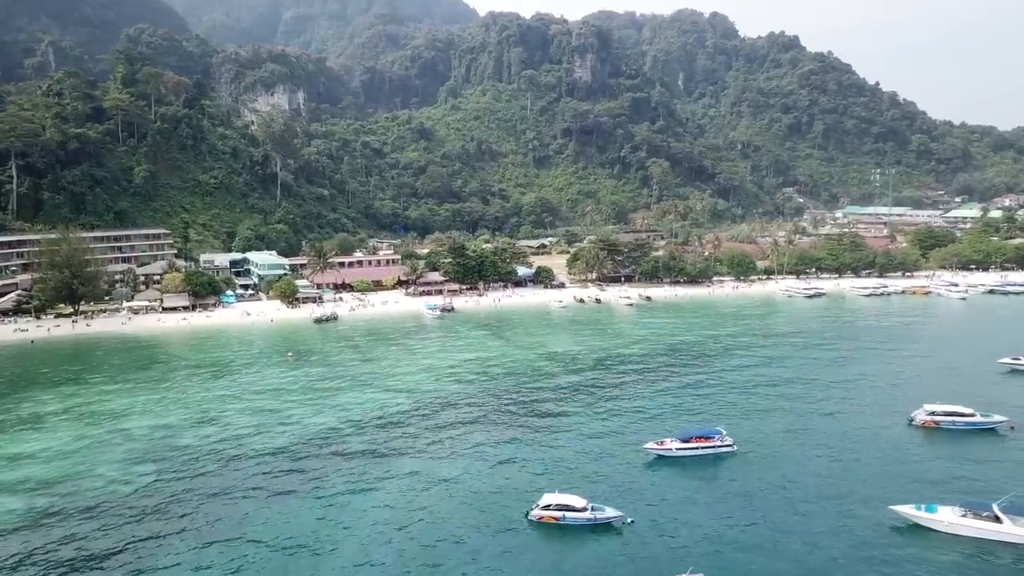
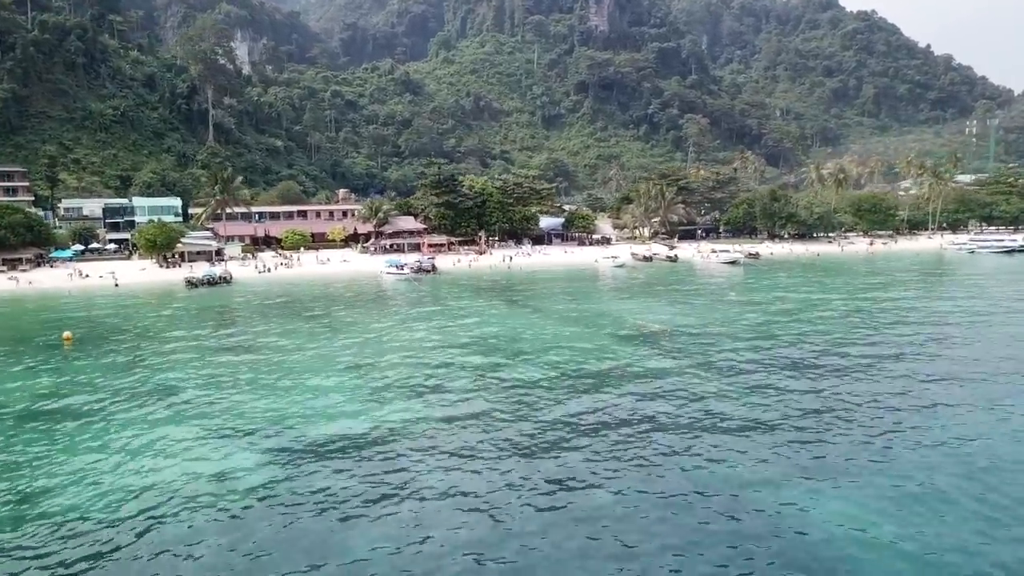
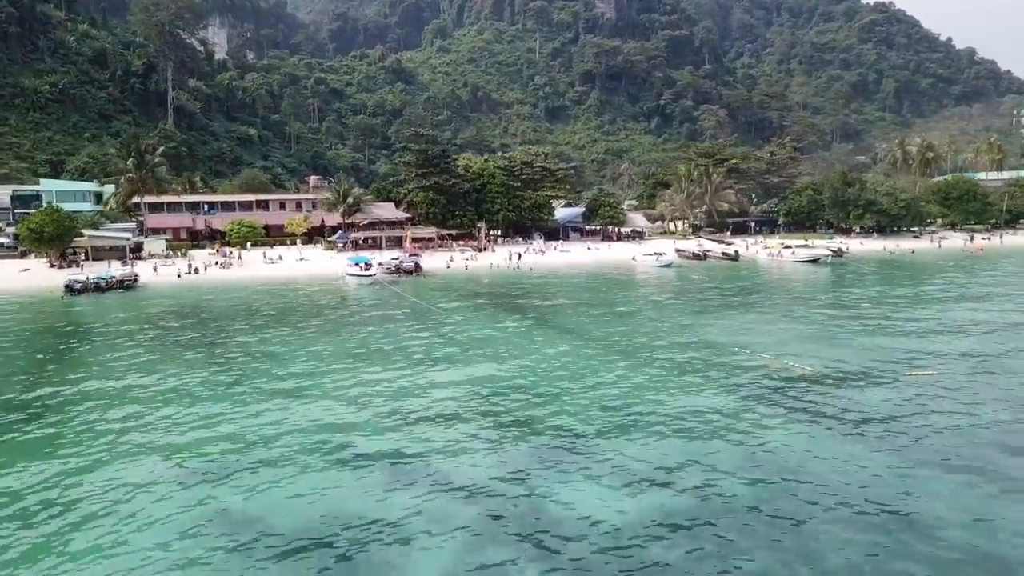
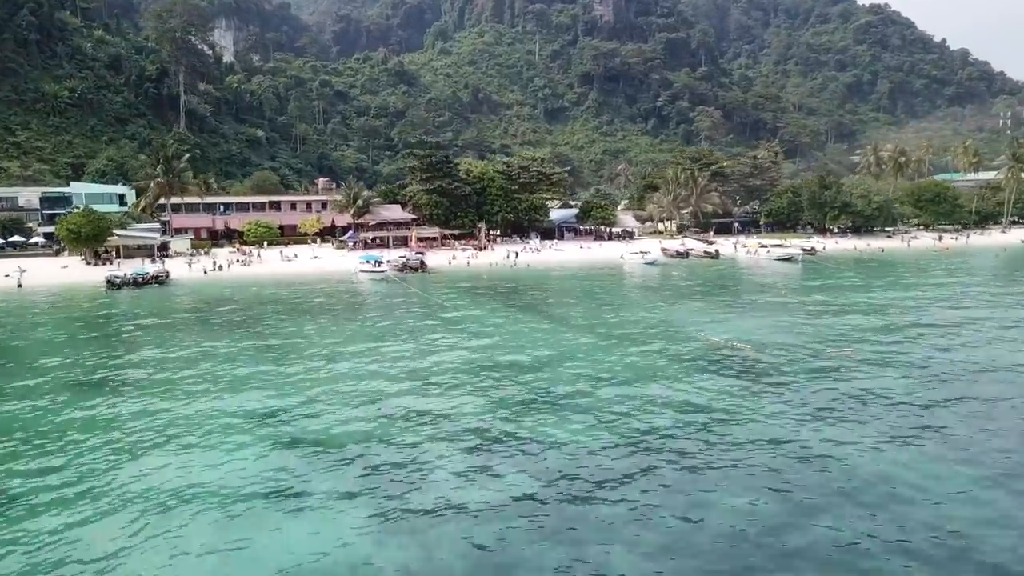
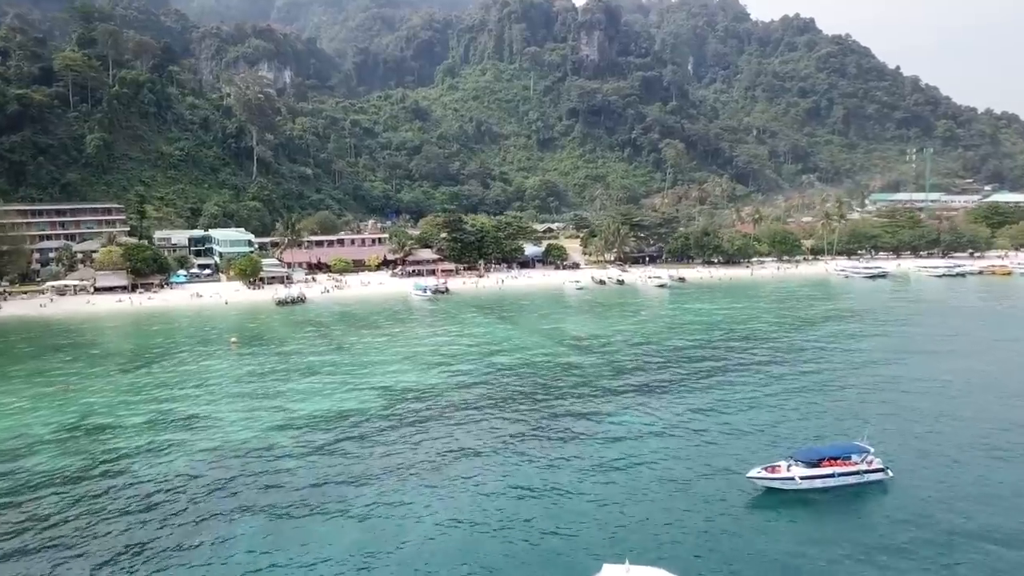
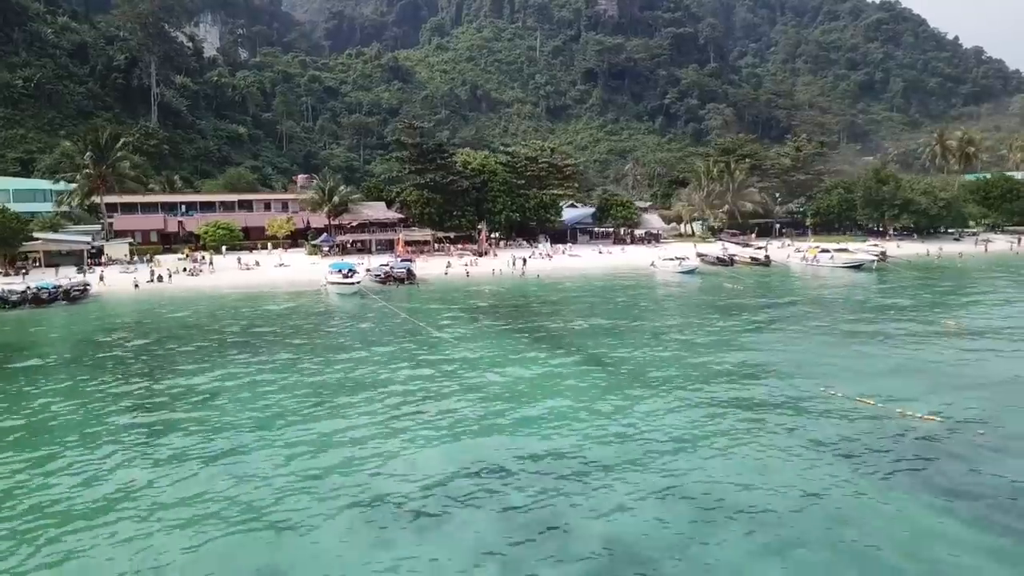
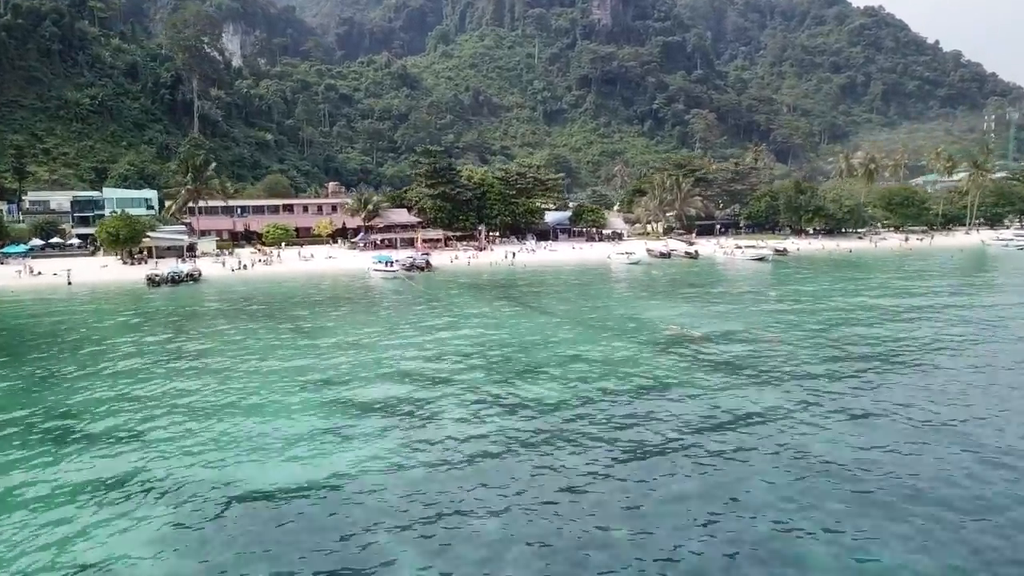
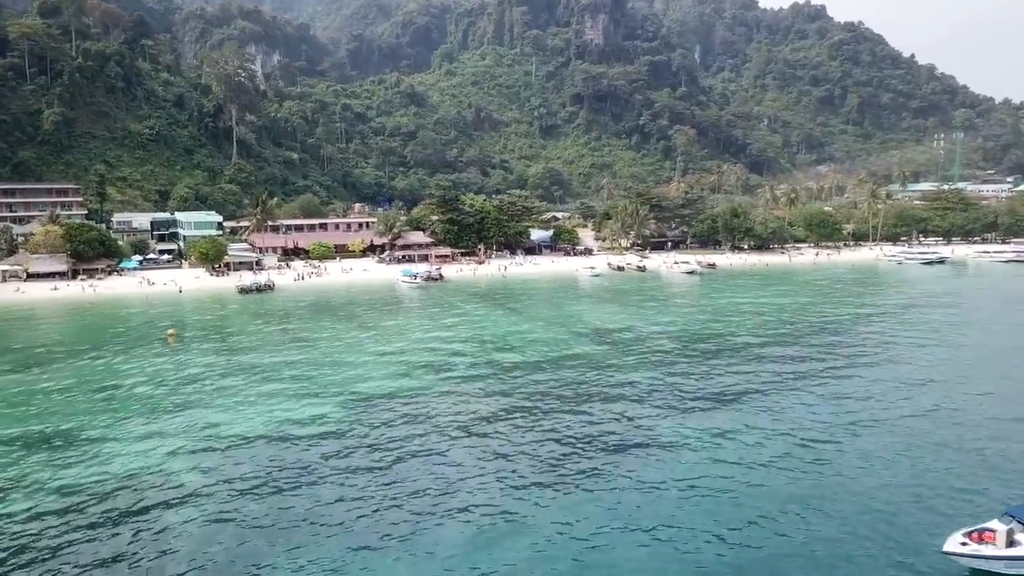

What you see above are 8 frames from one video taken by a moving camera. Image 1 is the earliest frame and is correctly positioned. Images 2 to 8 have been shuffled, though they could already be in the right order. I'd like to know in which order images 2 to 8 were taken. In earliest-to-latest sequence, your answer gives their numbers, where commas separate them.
5, 8, 2, 7, 4, 3, 6
